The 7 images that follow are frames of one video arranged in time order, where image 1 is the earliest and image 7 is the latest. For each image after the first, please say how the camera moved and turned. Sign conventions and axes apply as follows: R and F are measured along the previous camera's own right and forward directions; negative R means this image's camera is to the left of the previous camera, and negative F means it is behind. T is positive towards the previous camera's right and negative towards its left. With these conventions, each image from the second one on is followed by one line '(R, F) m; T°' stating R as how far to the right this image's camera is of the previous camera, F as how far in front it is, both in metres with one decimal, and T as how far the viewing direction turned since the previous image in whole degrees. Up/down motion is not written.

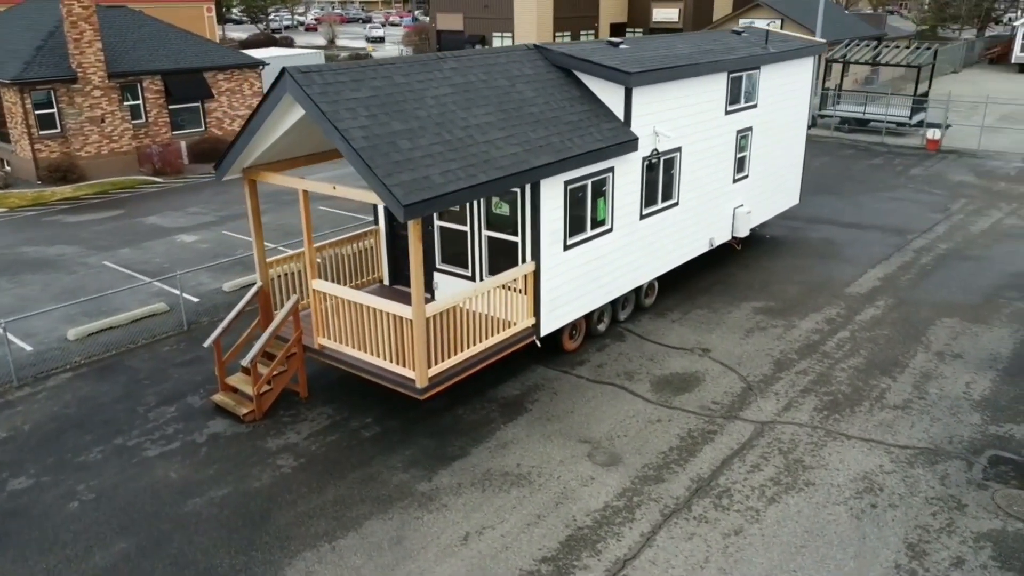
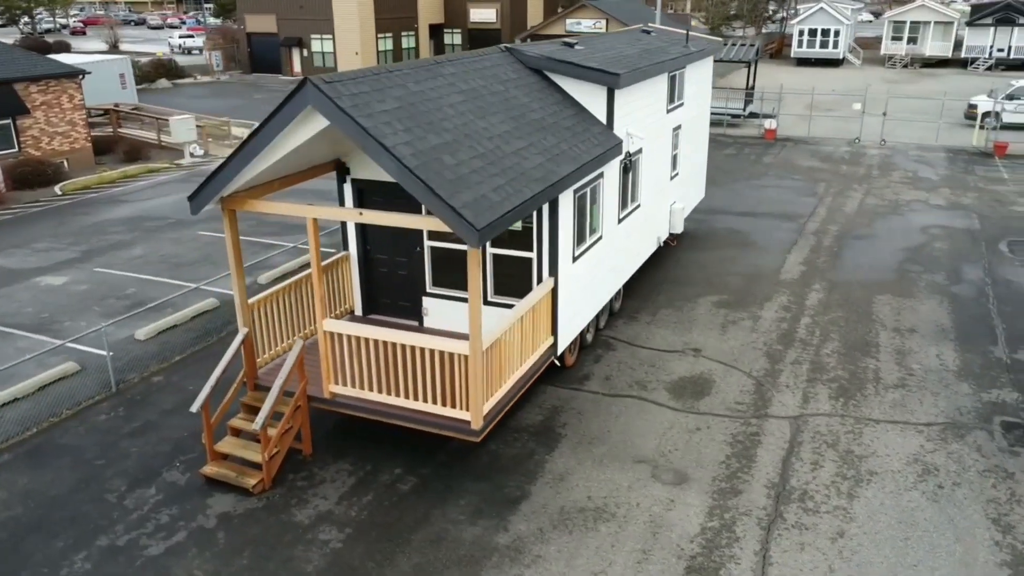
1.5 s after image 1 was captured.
(-2.6, +1.0) m; +14°
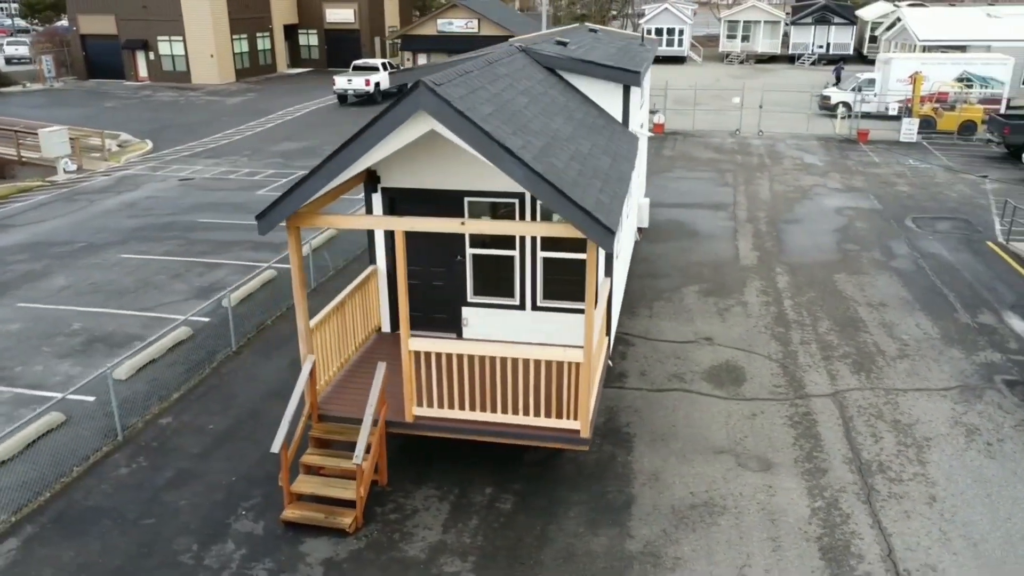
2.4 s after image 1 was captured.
(-2.6, +0.5) m; +12°
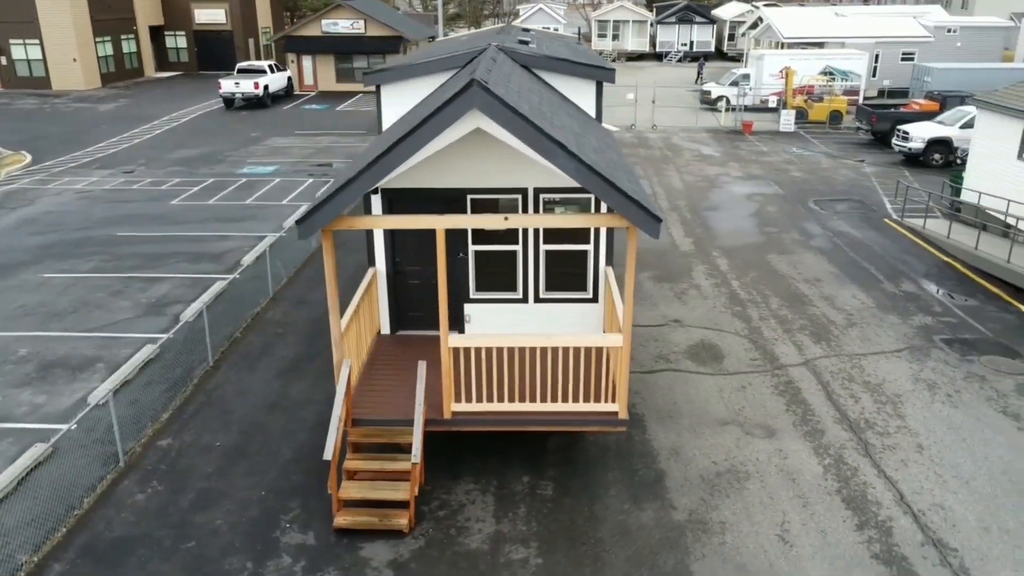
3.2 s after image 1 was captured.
(-1.7, -0.1) m; +9°
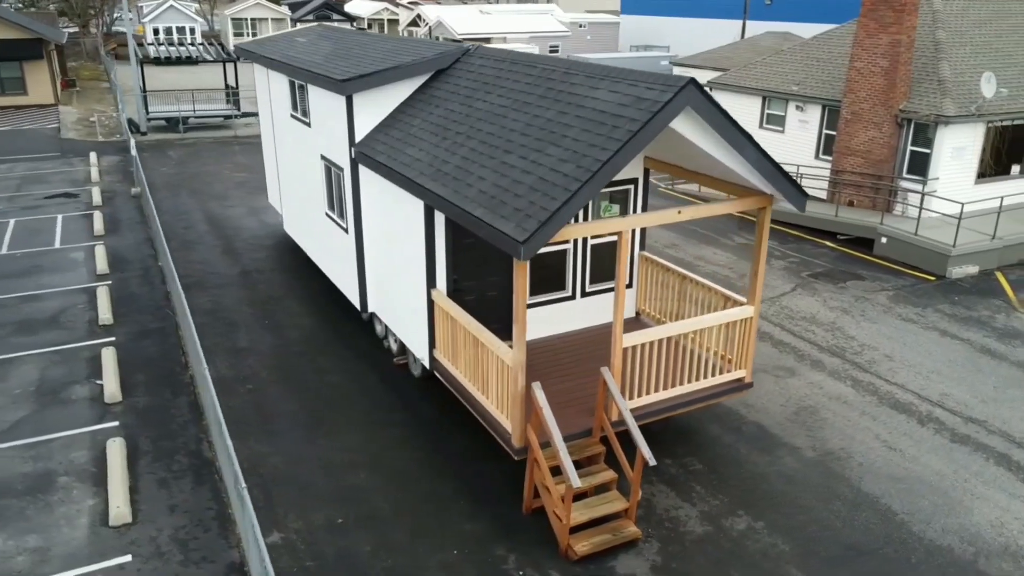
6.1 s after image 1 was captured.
(-5.2, +1.4) m; +27°
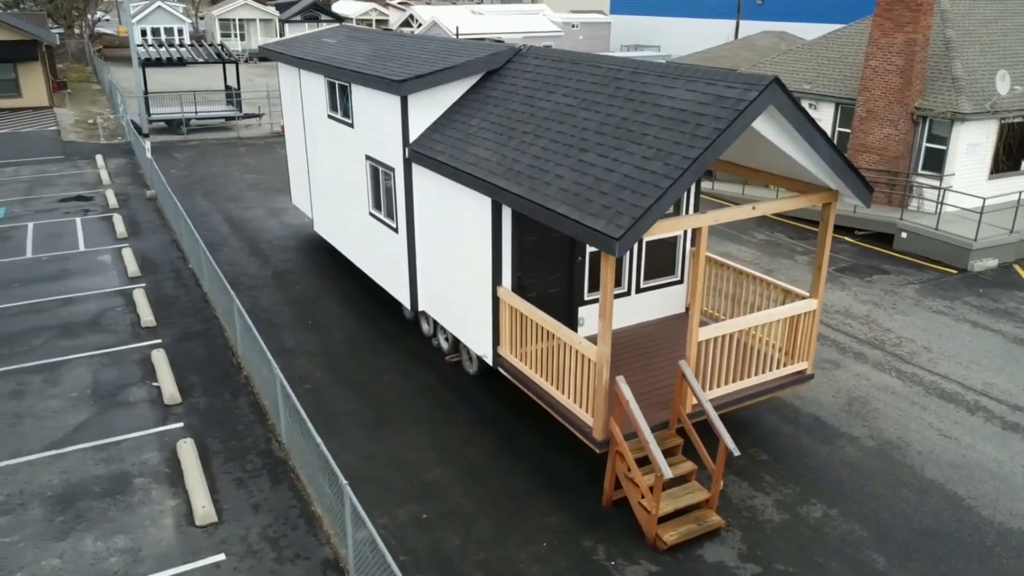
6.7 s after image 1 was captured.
(-1.0, -0.1) m; +2°
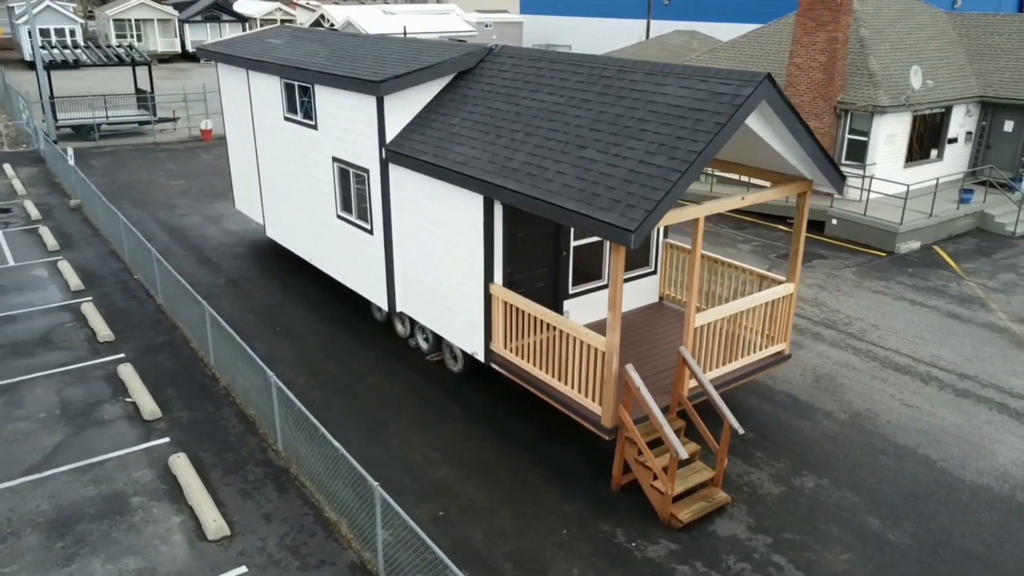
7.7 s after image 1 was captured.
(-1.0, -0.1) m; +7°
